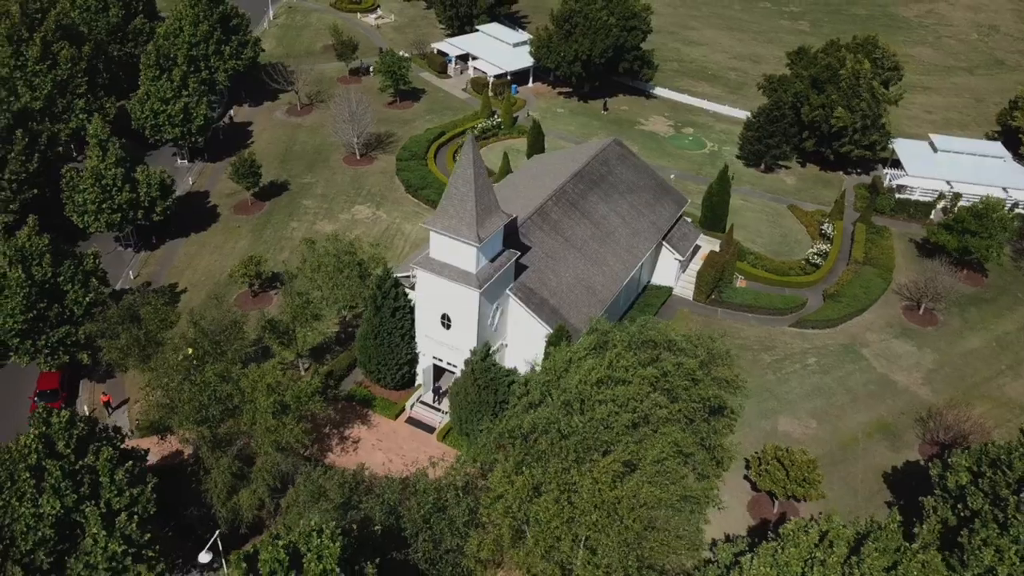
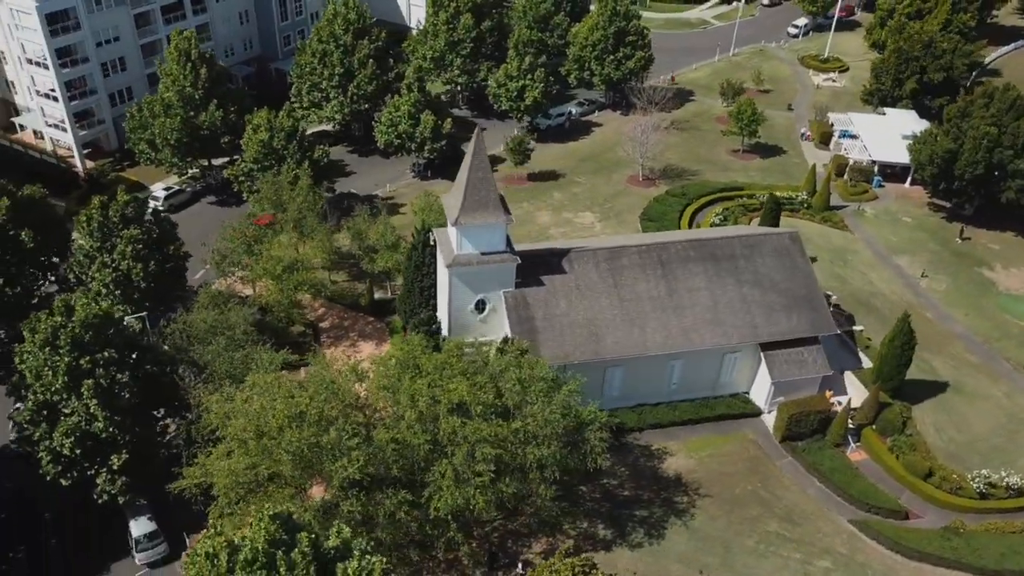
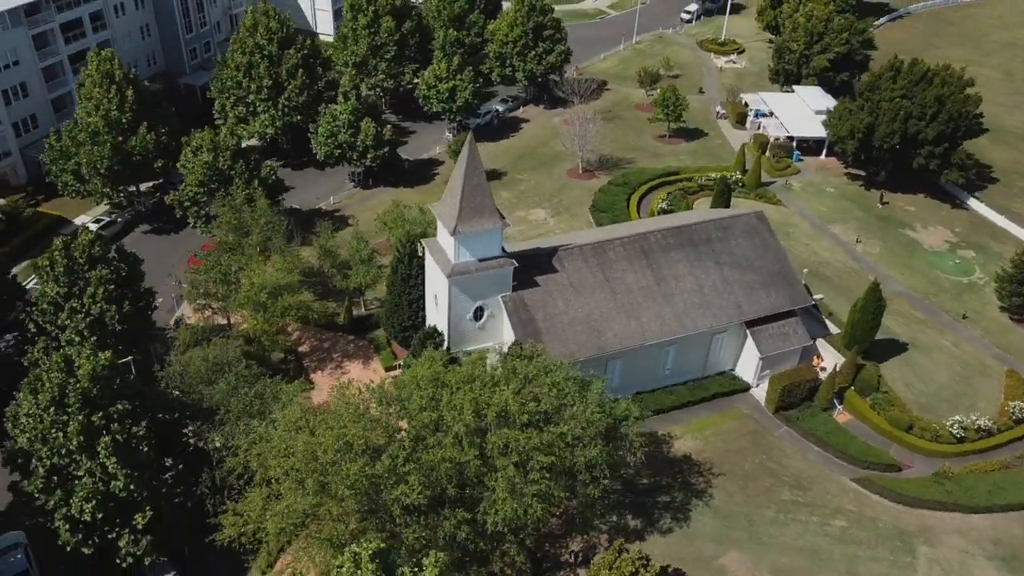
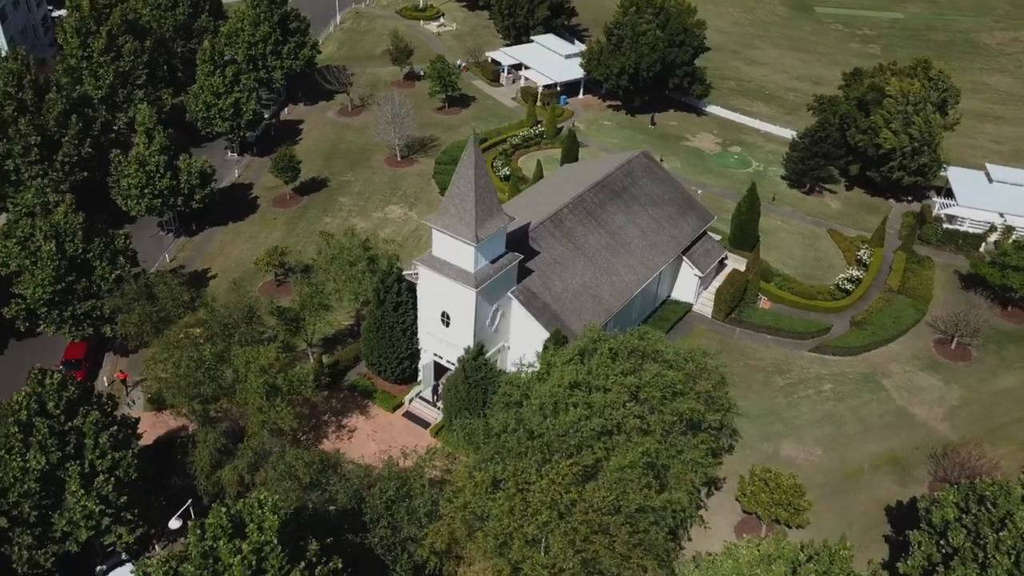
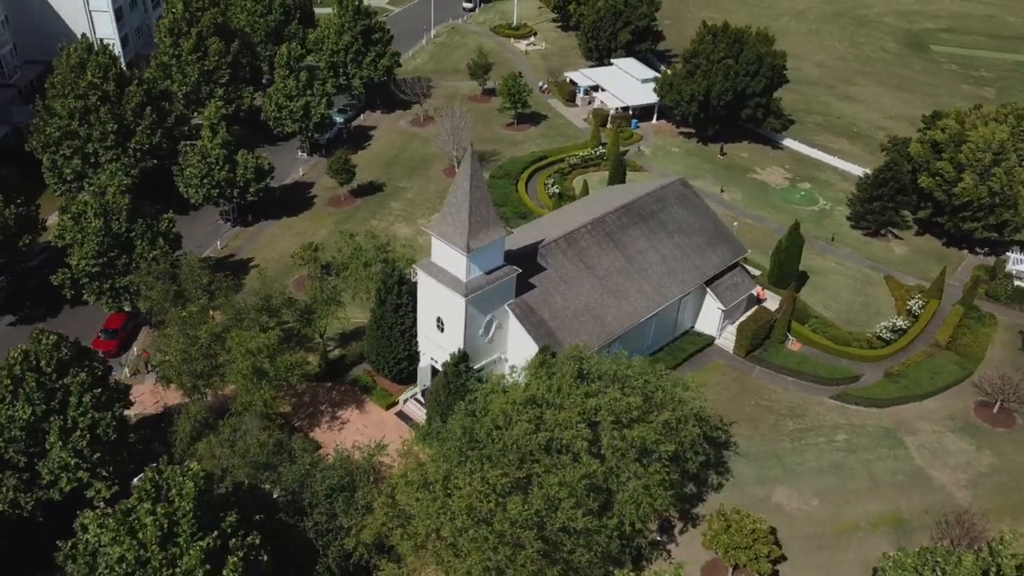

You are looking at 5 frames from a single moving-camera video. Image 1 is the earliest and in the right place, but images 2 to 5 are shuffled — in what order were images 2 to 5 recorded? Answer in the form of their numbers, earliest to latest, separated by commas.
4, 5, 3, 2
